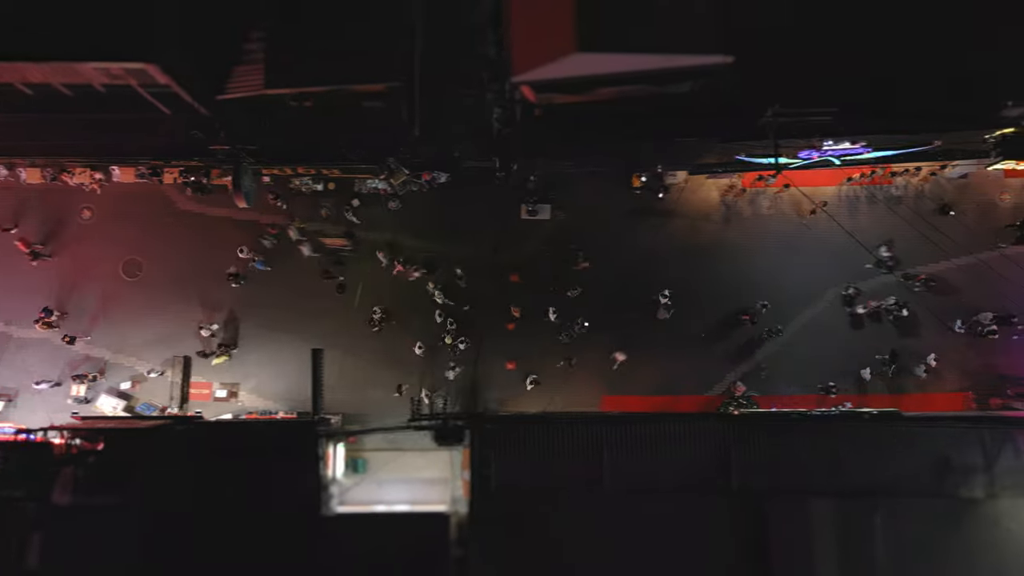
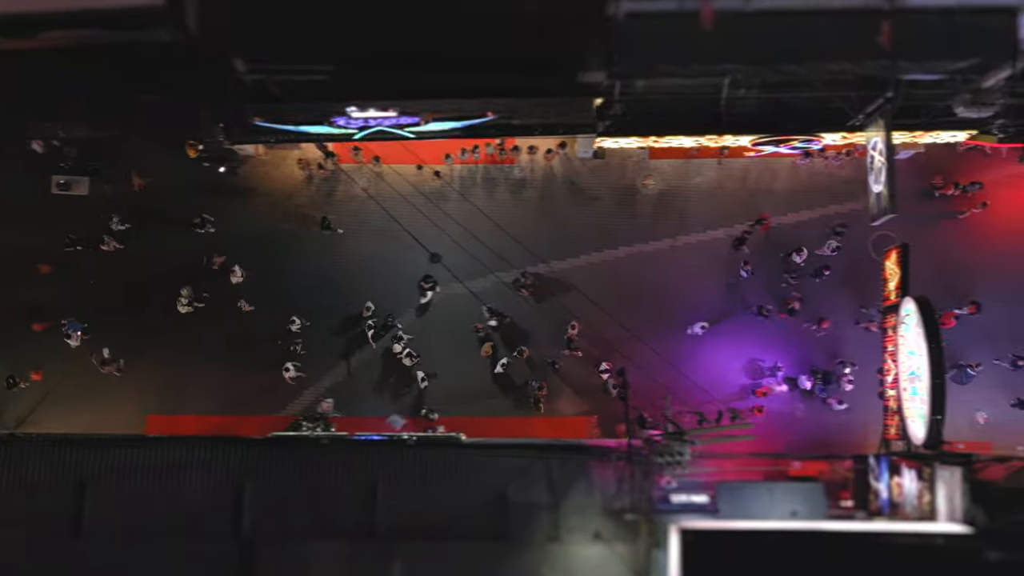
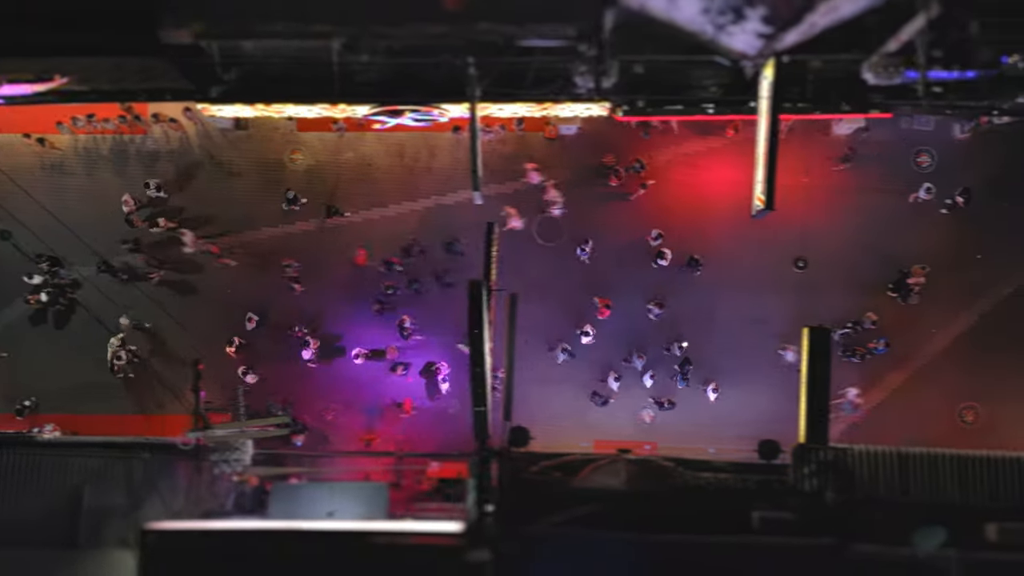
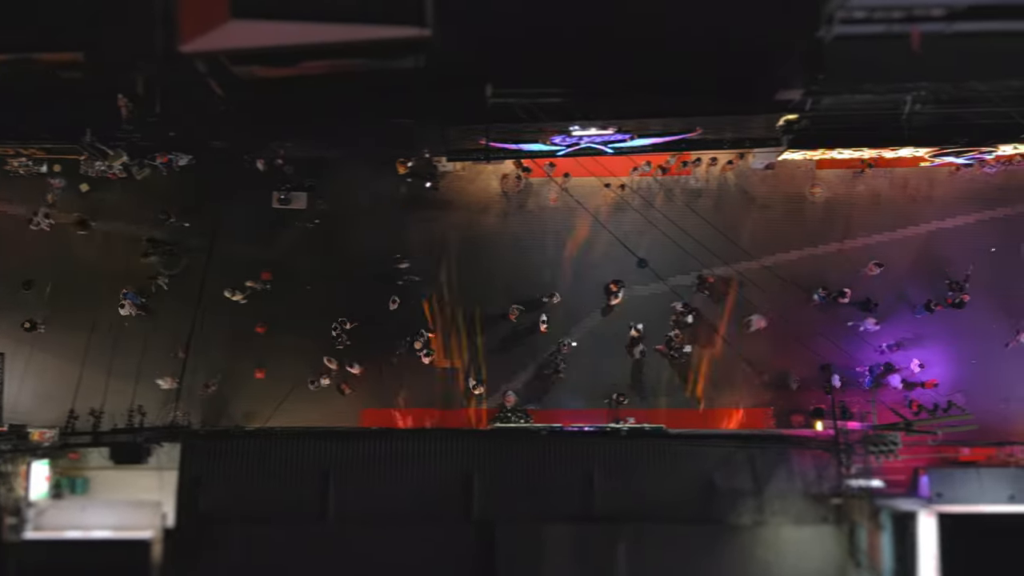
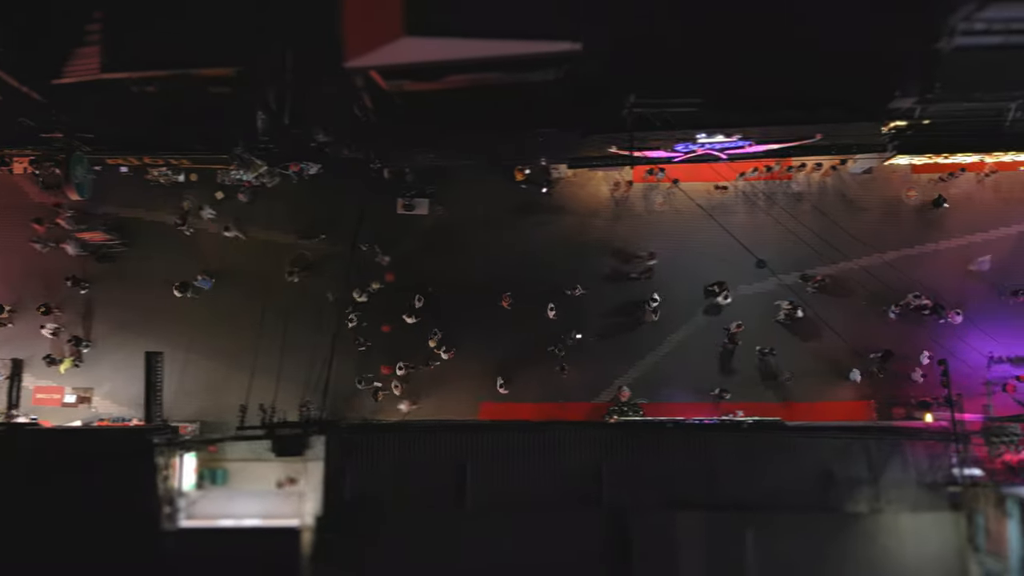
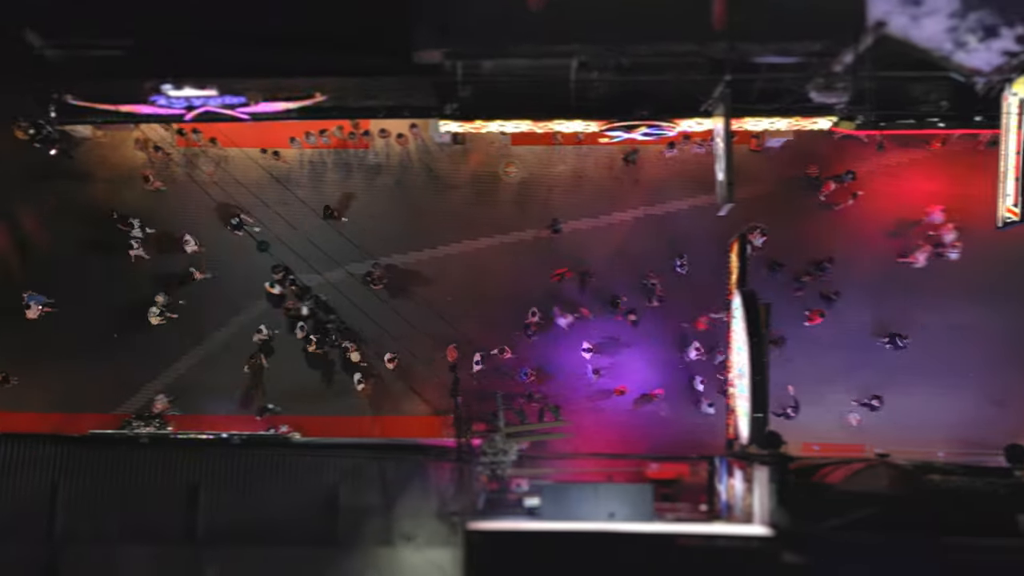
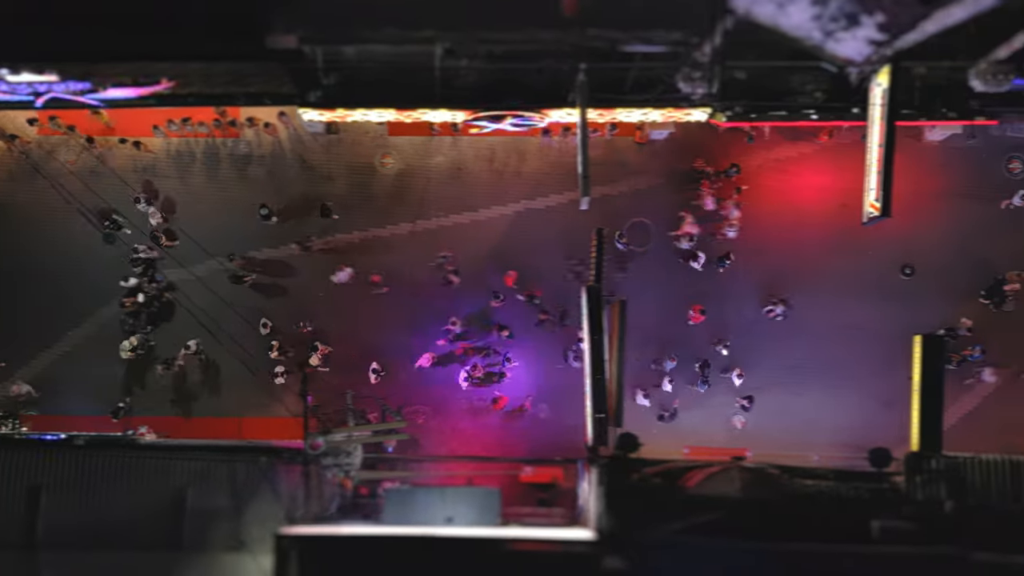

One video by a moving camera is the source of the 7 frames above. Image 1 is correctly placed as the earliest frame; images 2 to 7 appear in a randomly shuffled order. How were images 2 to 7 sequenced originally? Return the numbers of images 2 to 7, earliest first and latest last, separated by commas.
5, 4, 2, 6, 7, 3
